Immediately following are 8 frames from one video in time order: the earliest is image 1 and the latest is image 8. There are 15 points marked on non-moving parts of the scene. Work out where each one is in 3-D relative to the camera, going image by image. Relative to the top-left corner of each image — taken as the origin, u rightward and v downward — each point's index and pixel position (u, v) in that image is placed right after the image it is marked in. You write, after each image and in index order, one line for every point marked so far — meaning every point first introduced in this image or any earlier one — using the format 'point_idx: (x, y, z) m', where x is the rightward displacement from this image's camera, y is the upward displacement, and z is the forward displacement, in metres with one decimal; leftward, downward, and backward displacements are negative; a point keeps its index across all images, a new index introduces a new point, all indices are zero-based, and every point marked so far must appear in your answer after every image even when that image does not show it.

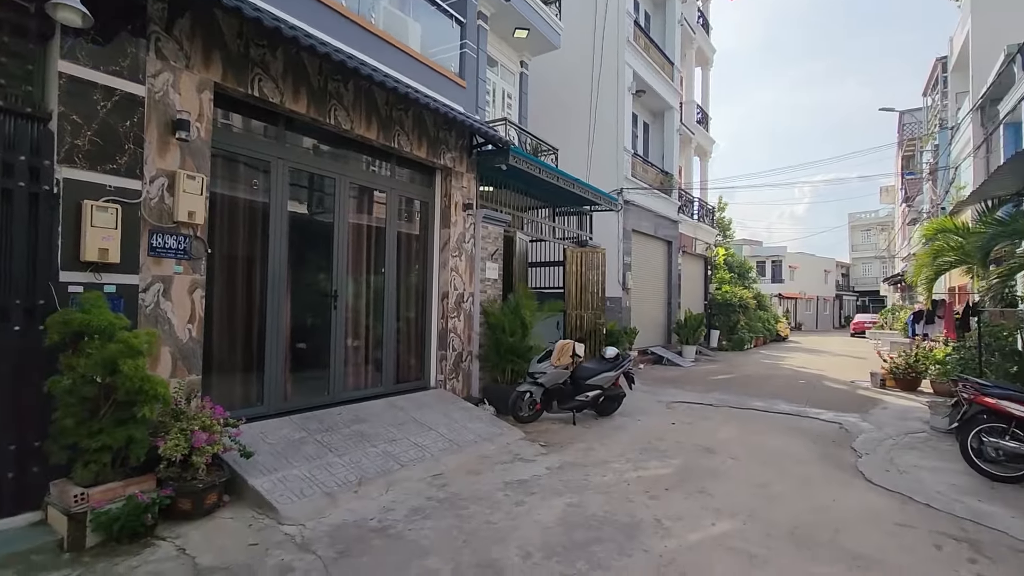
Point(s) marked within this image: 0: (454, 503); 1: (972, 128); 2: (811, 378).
0: (-0.4, -1.5, +3.6) m
1: (+11.9, +4.1, +13.5) m
2: (+5.8, -1.7, +10.1) m
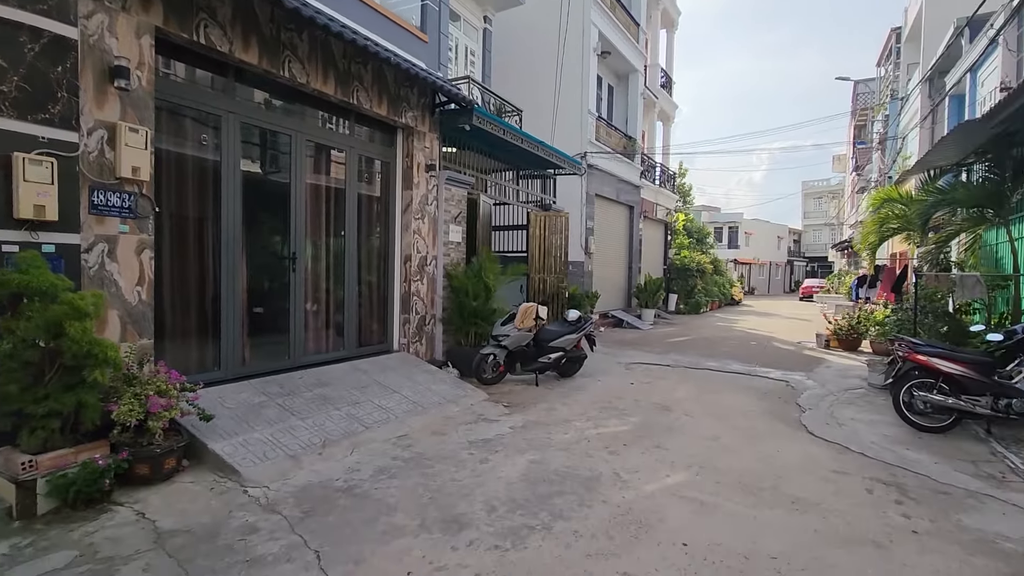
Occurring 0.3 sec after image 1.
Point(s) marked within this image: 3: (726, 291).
0: (-0.6, -1.2, +3.7) m
1: (+10.9, +5.0, +14.0) m
2: (+5.0, -1.0, +10.6) m
3: (+7.8, -0.1, +19.3) m
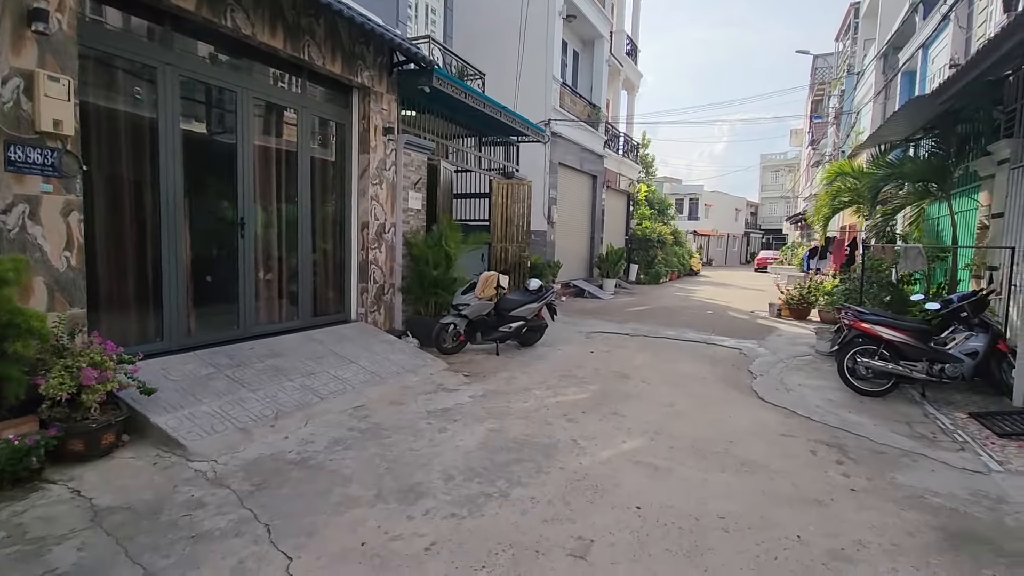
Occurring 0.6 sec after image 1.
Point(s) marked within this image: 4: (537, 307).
0: (-0.9, -1.0, +3.6) m
1: (+9.9, +5.8, +14.4) m
2: (+4.3, -0.4, +10.9) m
3: (+6.5, +1.0, +19.7) m
4: (+0.3, -0.2, +6.2) m
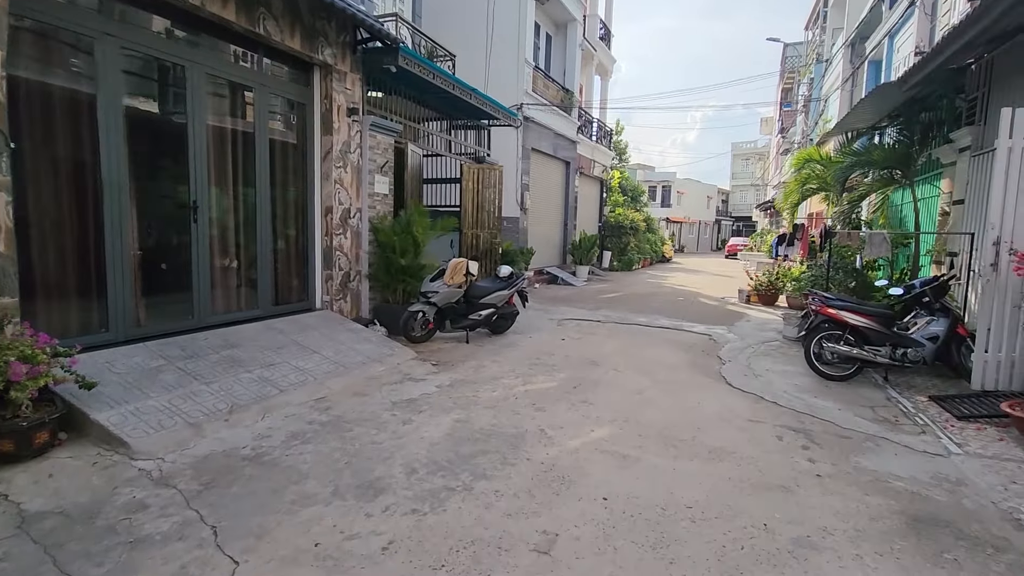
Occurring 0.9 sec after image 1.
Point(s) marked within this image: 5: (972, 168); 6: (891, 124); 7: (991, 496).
0: (-1.2, -0.9, +3.5) m
1: (+9.2, +6.2, +14.6) m
2: (+3.7, -0.1, +10.9) m
3: (+5.5, +1.5, +19.8) m
4: (0.0, -0.1, +6.1) m
5: (+5.0, +1.3, +5.7) m
6: (+5.9, +2.6, +8.2) m
7: (+2.5, -1.1, +2.8) m
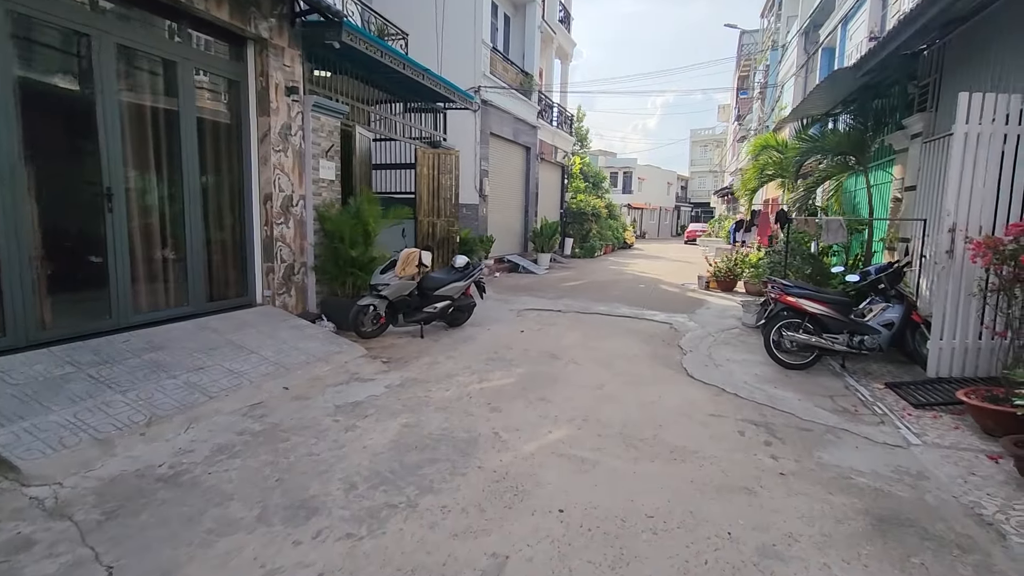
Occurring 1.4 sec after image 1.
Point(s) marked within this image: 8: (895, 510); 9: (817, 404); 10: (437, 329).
0: (-1.4, -0.9, +3.2) m
1: (+8.0, +6.6, +14.7) m
2: (+2.9, +0.1, +10.9) m
3: (+4.0, +2.0, +19.9) m
4: (-0.5, 0.0, +5.8) m
5: (+4.5, +1.5, +5.8) m
6: (+5.3, +2.8, +8.3) m
7: (+2.3, -1.0, +2.7) m
8: (+1.8, -1.1, +2.5) m
9: (+2.3, -0.9, +3.9) m
10: (-0.8, -0.5, +6.0) m
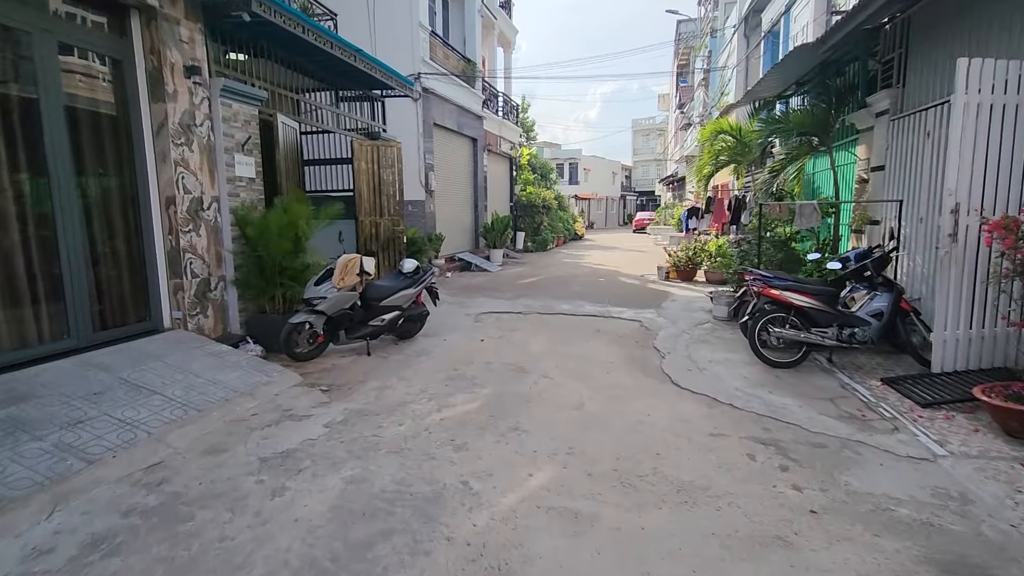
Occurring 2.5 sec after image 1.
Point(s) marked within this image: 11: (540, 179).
0: (-1.6, -1.0, +2.4) m
1: (+6.4, +7.1, +14.7) m
2: (+1.9, +0.3, +10.5) m
3: (+2.2, +2.3, +19.5) m
4: (-0.9, 0.0, +5.1) m
5: (+4.0, +1.6, +5.5) m
6: (+4.4, +3.0, +8.1) m
7: (+2.2, -1.0, +2.3) m
8: (+1.8, -1.0, +2.1) m
9: (+2.1, -0.8, +3.5) m
10: (-1.3, -0.6, +5.2) m
11: (+1.1, +4.1, +19.7) m
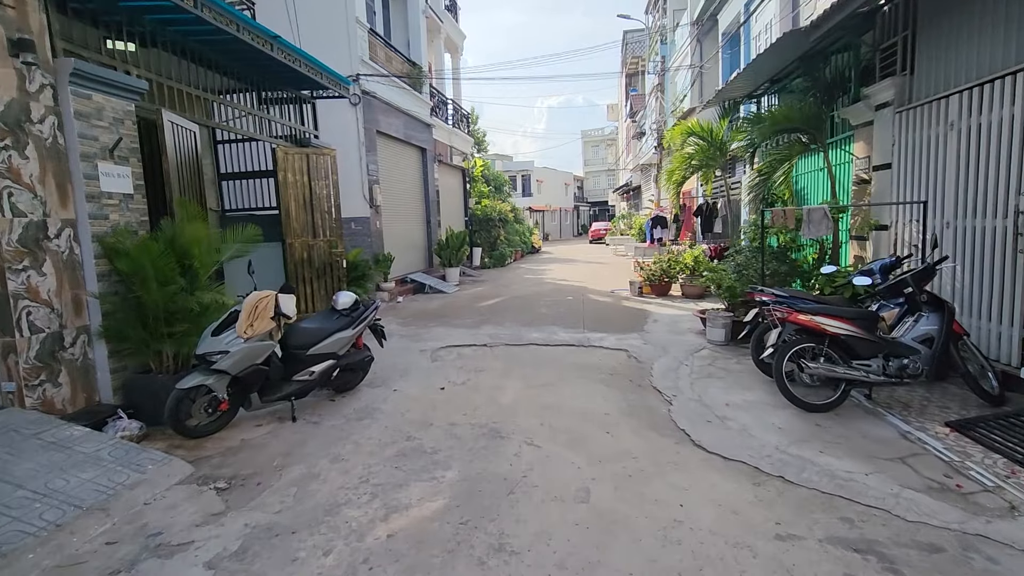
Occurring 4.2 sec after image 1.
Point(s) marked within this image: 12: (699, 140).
0: (-1.6, -1.3, +1.2) m
1: (+5.0, +6.8, +14.4) m
2: (+1.2, -0.1, +9.7) m
3: (+0.6, +1.7, +18.7) m
4: (-1.2, -0.4, +4.0) m
5: (+3.6, +1.5, +4.9) m
6: (+3.8, +2.9, +7.5) m
7: (+2.2, -1.1, +1.5) m
8: (+1.8, -1.2, +1.2) m
9: (+1.9, -1.0, +2.6) m
10: (-1.5, -0.9, +4.1) m
11: (-0.6, +3.5, +18.8) m
12: (+3.1, +2.4, +8.6) m
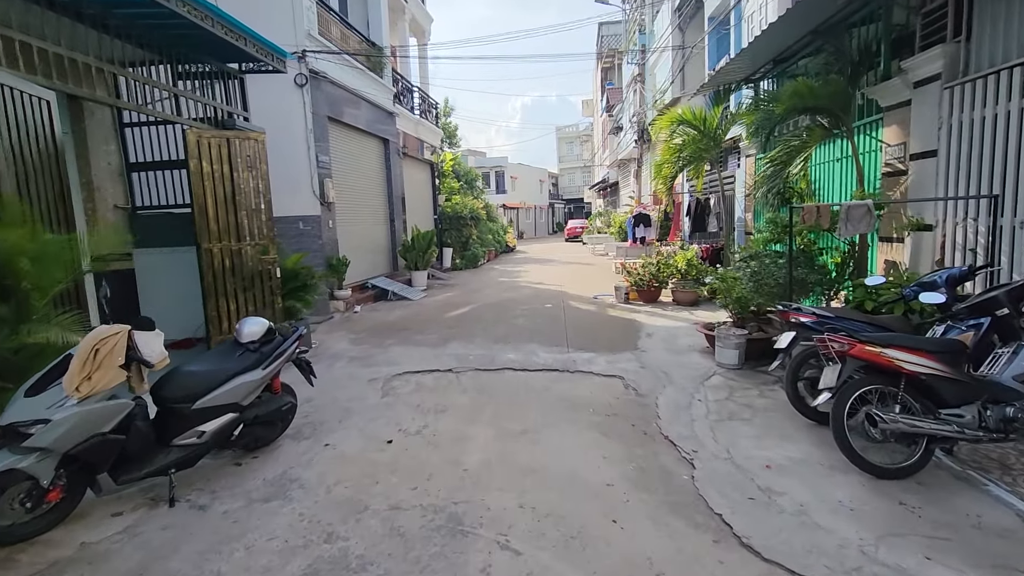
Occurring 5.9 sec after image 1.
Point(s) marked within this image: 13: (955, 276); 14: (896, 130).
0: (-1.6, -1.4, +0.2) m
1: (+4.2, +6.7, +13.5) m
2: (+0.7, -0.2, +8.7) m
3: (-0.3, +1.6, +17.7) m
4: (-1.4, -0.5, +2.9) m
5: (+3.4, +1.4, +4.0) m
6: (+3.4, +2.8, +6.7) m
7: (+2.1, -1.2, +0.6) m
8: (+1.7, -1.3, +0.3) m
9: (+1.8, -1.1, +1.7) m
10: (-1.7, -1.0, +3.0) m
11: (-1.5, +3.4, +17.7) m
12: (+2.6, +2.3, +7.7) m
13: (+2.6, +0.1, +3.0) m
14: (+3.4, +1.4, +4.7) m
